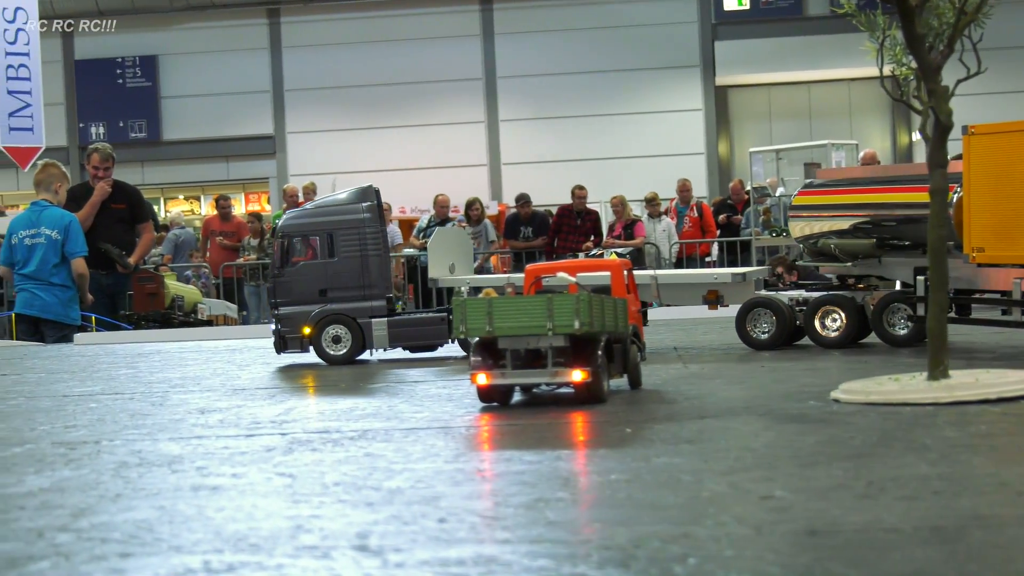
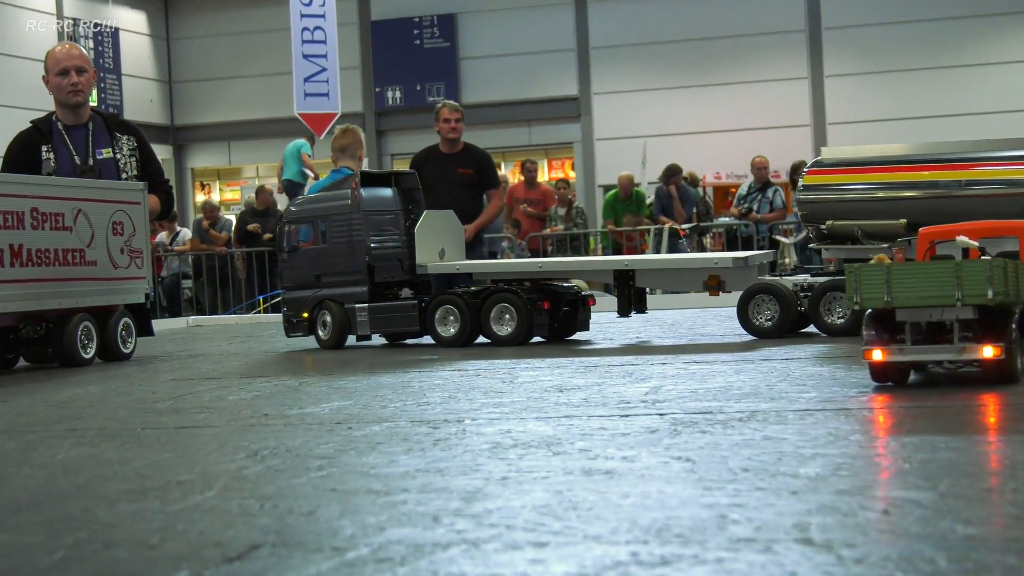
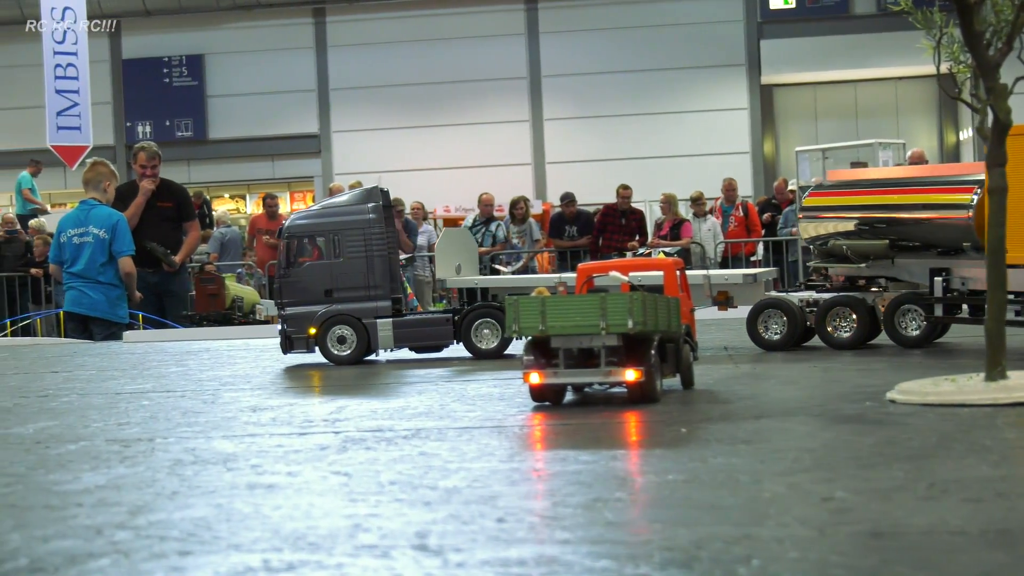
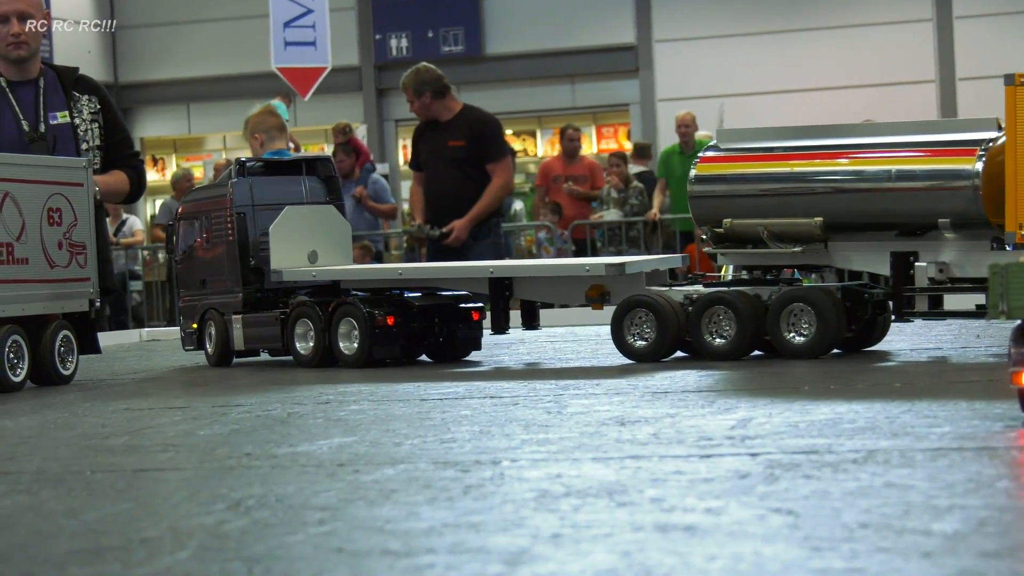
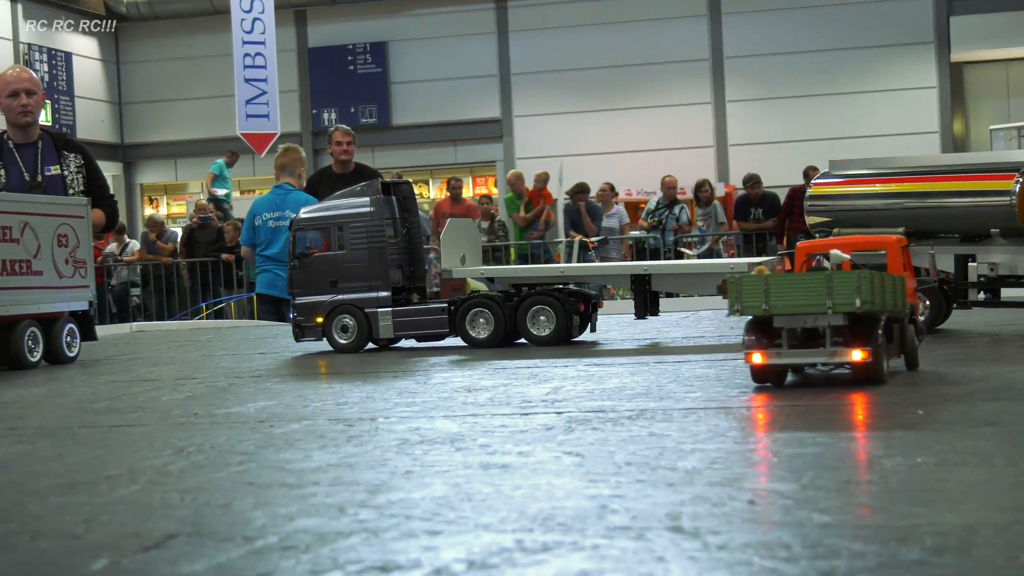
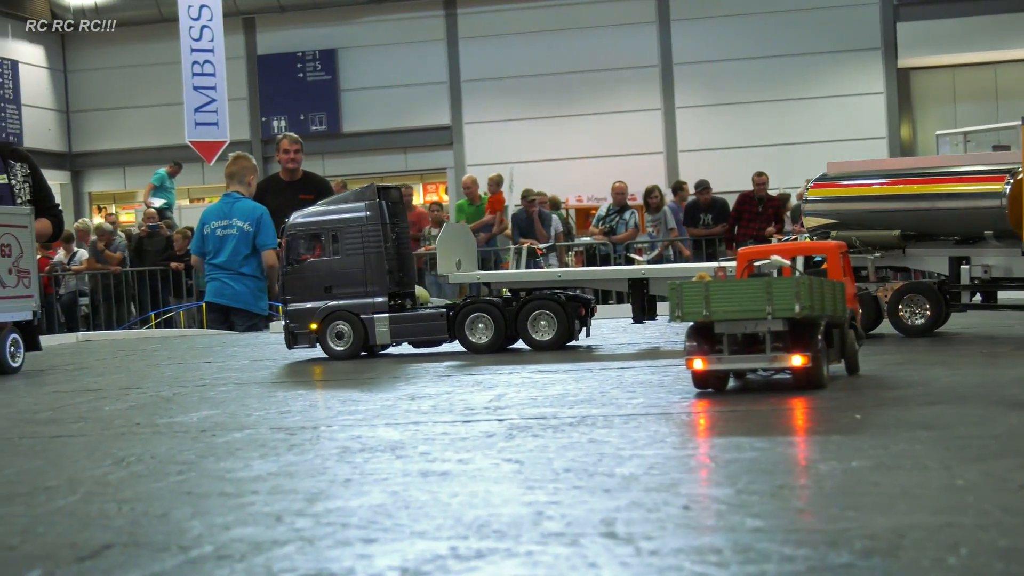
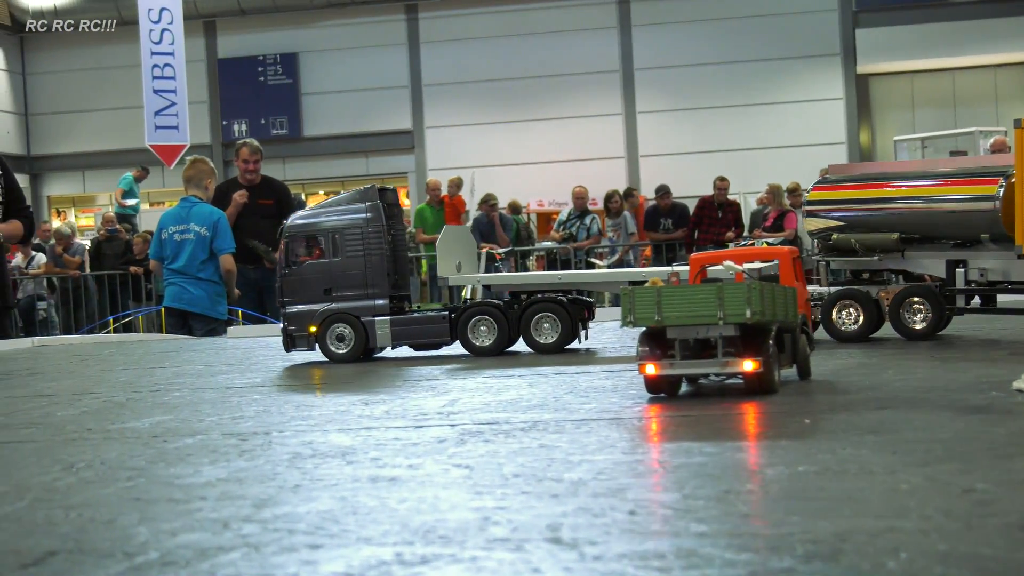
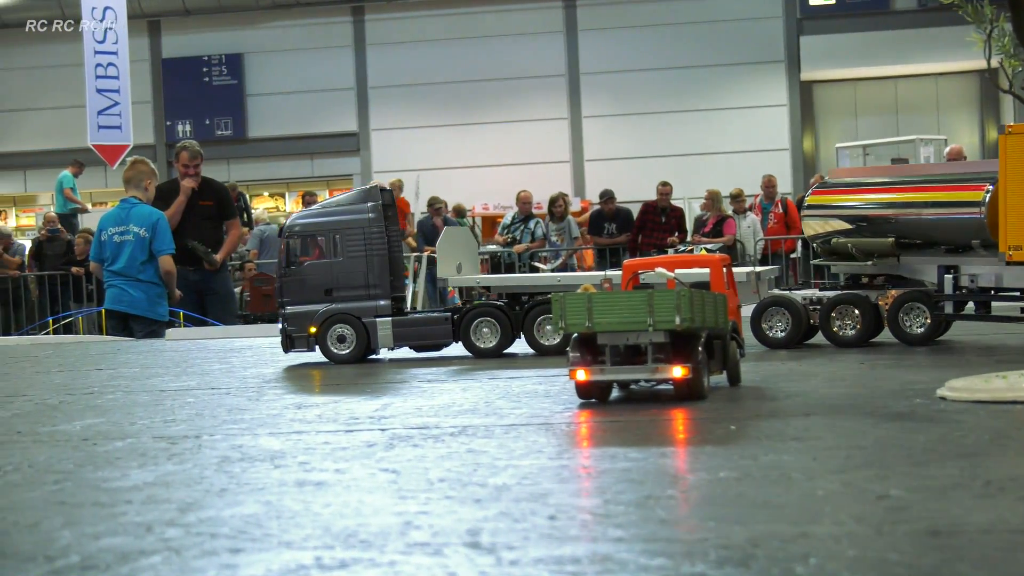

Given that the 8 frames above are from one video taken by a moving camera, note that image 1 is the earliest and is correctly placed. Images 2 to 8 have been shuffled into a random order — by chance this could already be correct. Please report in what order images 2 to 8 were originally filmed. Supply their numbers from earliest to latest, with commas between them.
3, 8, 7, 6, 5, 2, 4
